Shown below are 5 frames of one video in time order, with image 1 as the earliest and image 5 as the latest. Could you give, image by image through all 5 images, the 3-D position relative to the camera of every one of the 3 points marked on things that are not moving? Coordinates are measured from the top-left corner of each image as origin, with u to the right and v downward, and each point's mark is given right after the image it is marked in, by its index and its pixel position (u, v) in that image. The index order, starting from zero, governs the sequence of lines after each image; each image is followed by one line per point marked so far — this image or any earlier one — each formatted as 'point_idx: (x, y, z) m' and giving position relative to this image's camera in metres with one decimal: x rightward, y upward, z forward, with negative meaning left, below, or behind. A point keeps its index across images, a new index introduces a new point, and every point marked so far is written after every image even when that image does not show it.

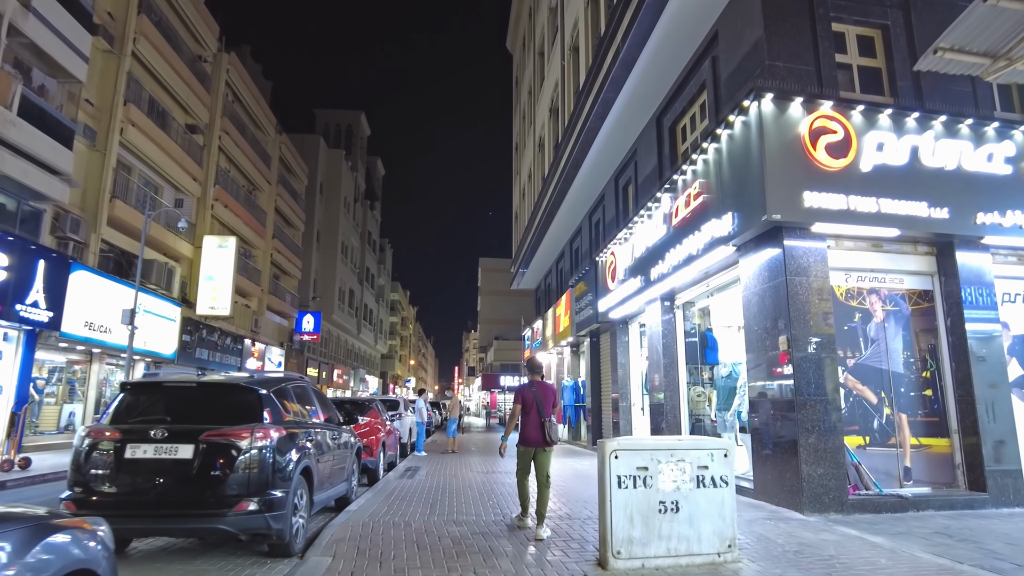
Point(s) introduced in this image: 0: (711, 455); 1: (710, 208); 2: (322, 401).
0: (+1.5, -1.3, +5.0) m
1: (+2.6, +1.0, +8.5) m
2: (-2.2, -1.2, +7.3) m
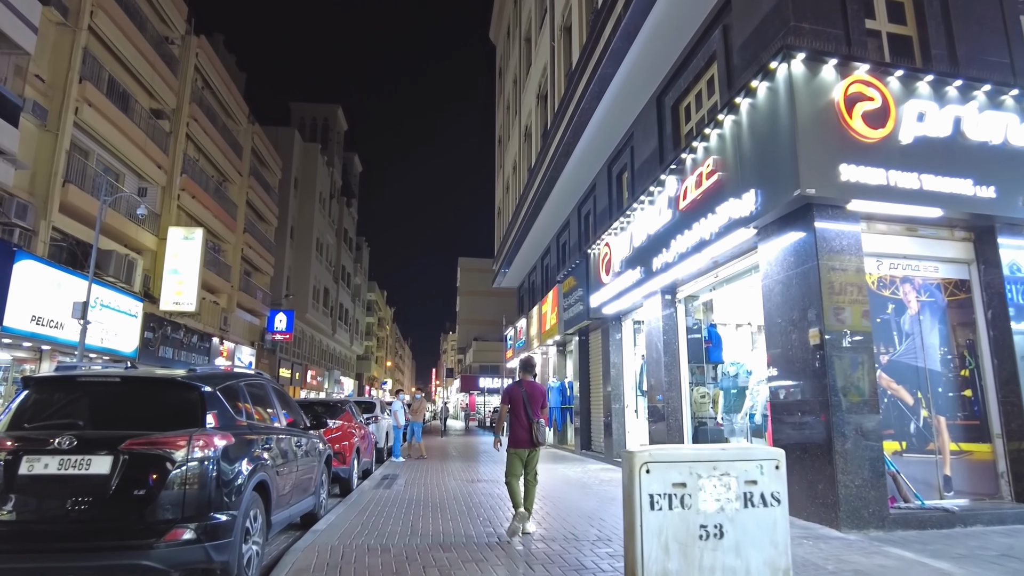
0: (+1.5, -1.1, +4.1) m
1: (+2.5, +1.2, +7.6) m
2: (-2.2, -1.1, +6.3) m
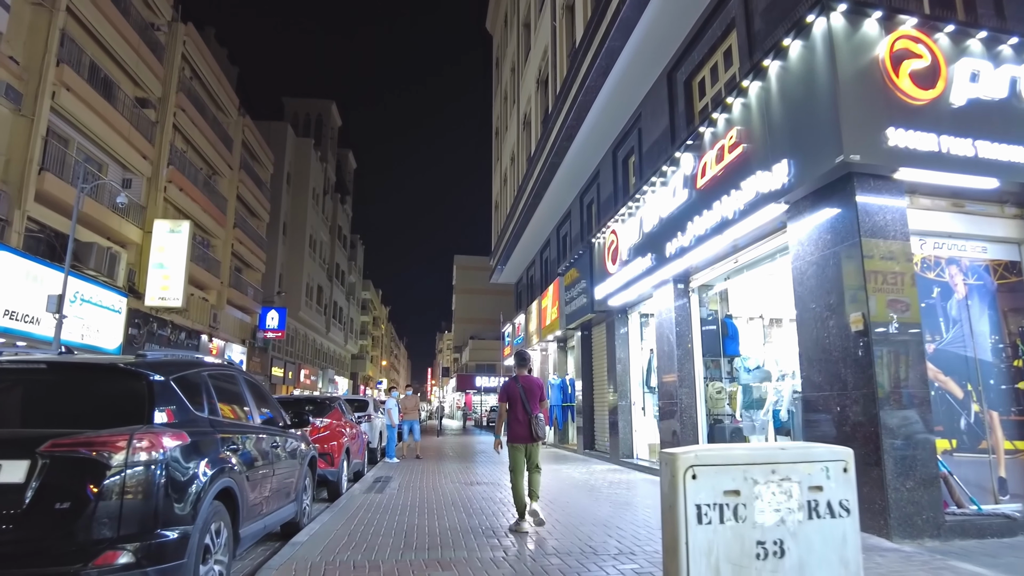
0: (+1.6, -0.9, +3.3) m
1: (+2.5, +1.4, +6.9) m
2: (-2.1, -0.9, +5.6) m
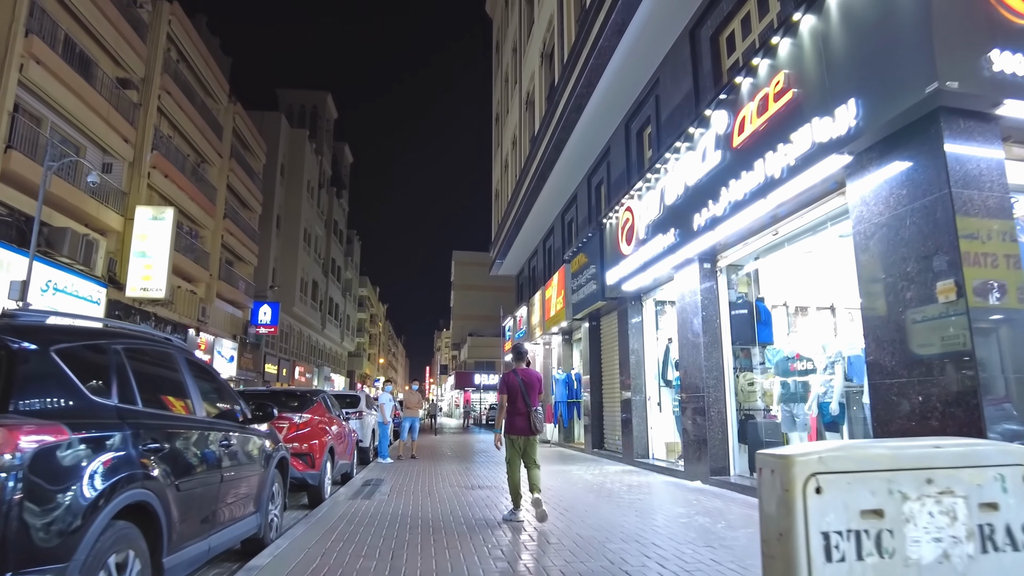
0: (+1.7, -0.7, +2.3) m
1: (+2.6, +1.6, +5.8) m
2: (-2.1, -0.6, +4.5) m
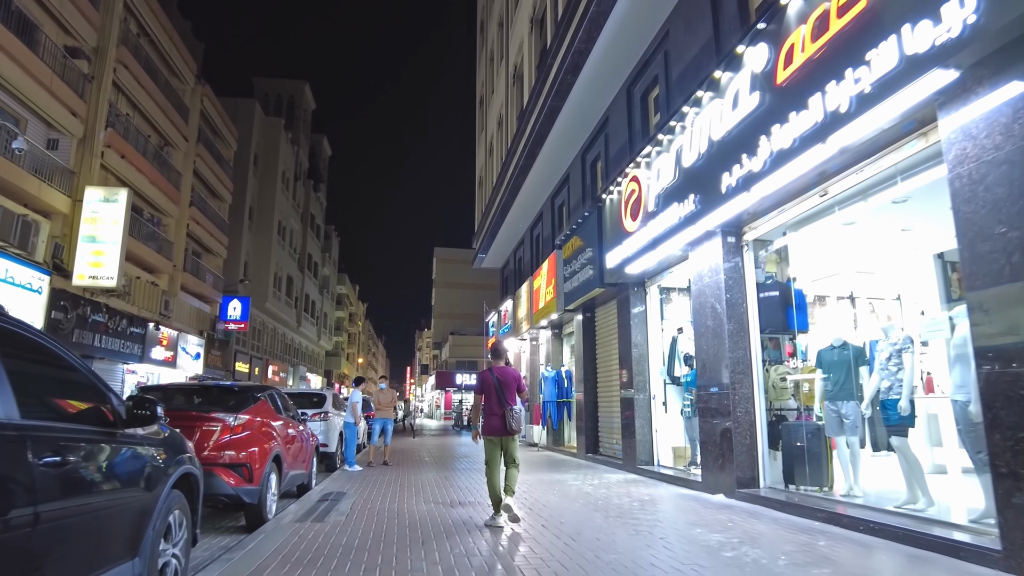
0: (+1.7, -0.4, +0.9) m
1: (+2.6, +1.9, +4.5) m
2: (-2.1, -0.3, +3.0) m
